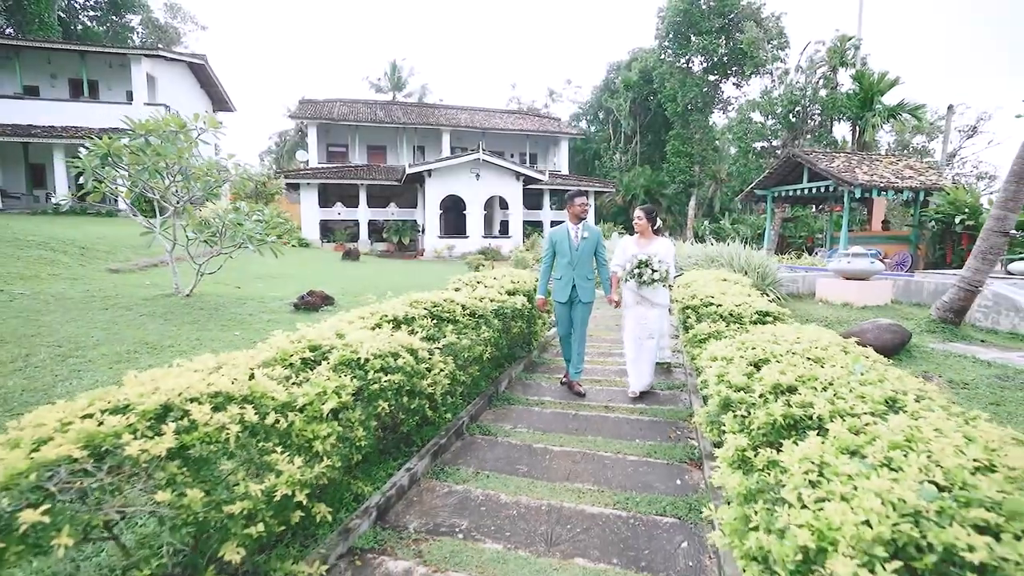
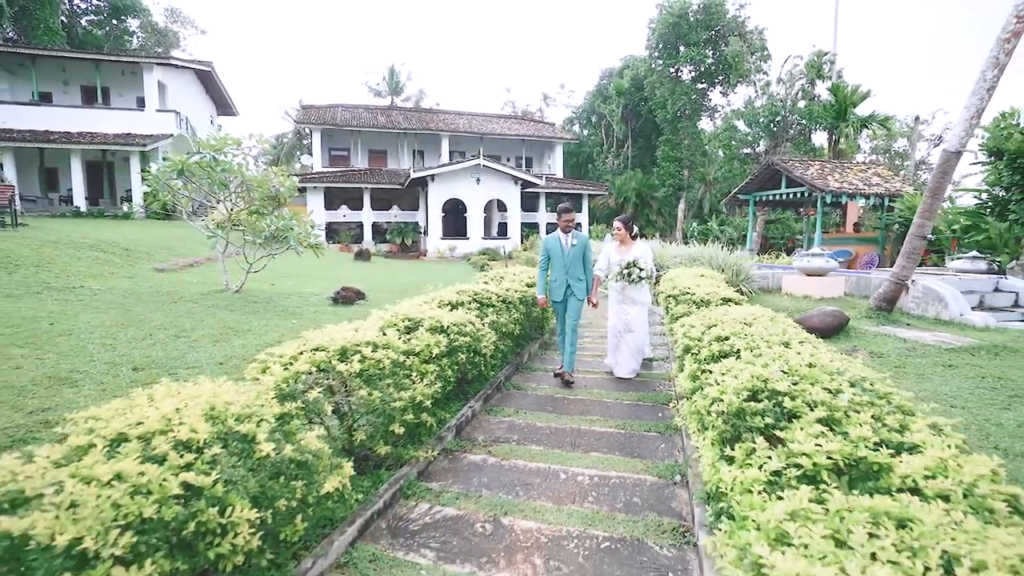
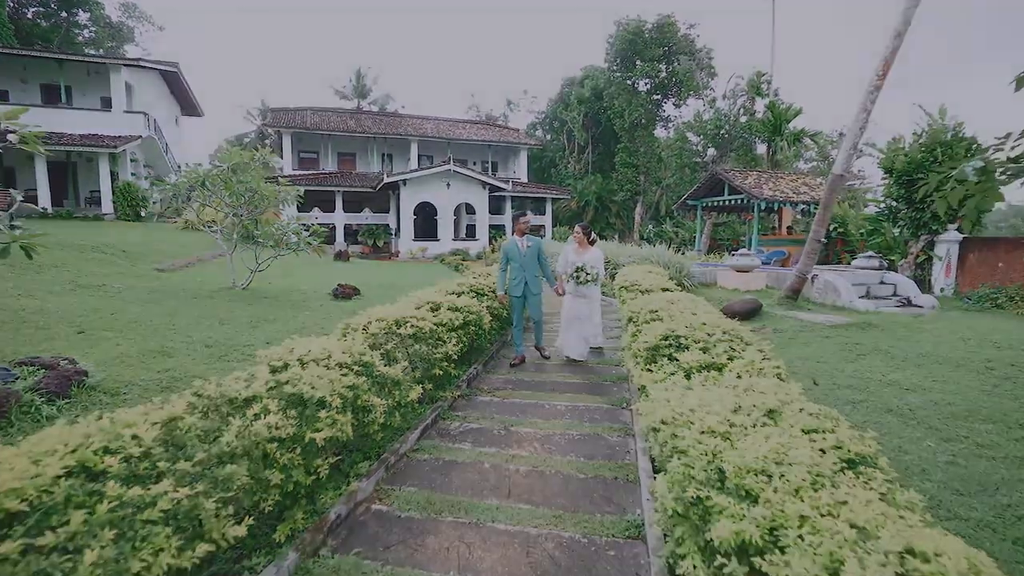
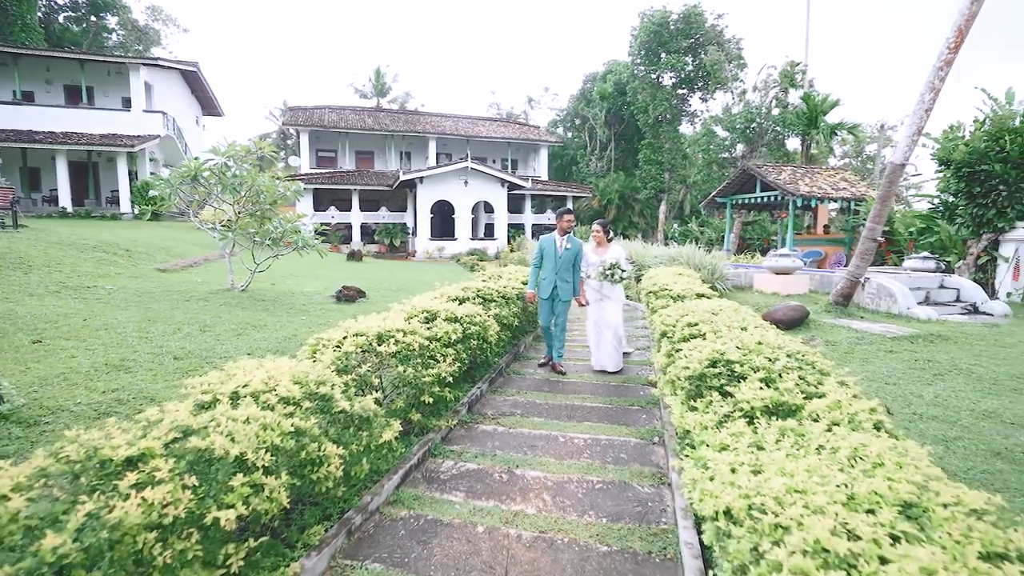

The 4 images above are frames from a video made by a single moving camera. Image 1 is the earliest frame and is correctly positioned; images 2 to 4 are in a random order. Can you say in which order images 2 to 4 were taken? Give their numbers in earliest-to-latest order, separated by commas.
2, 4, 3
